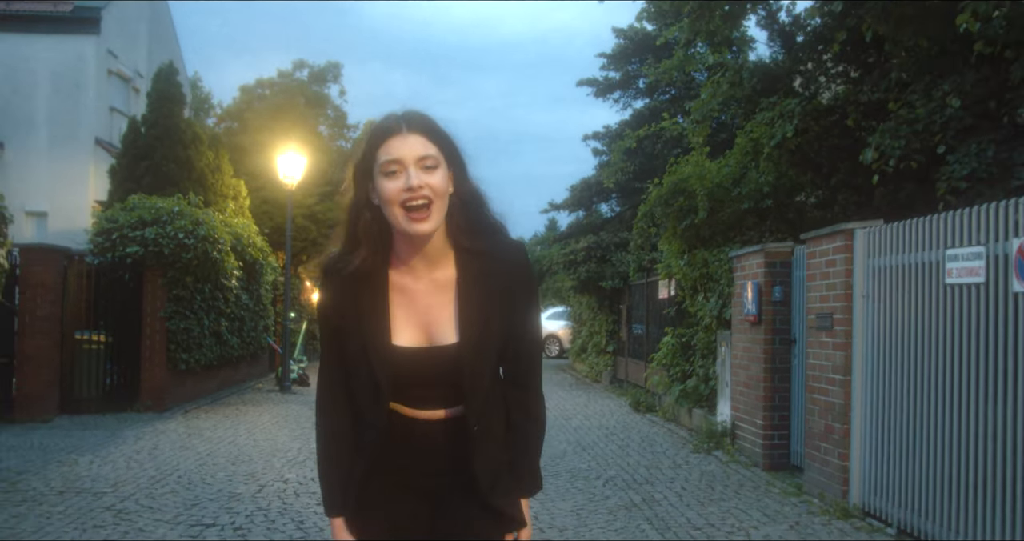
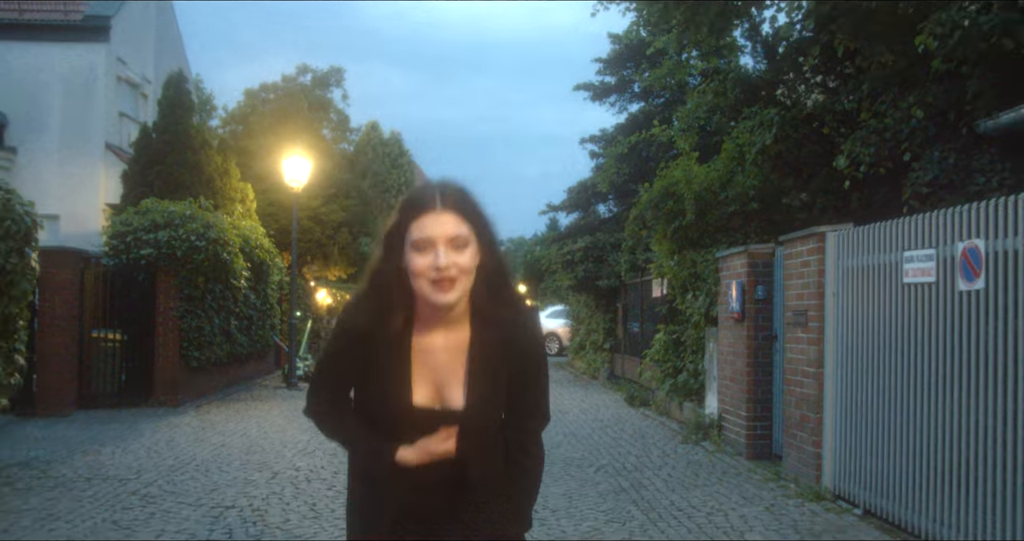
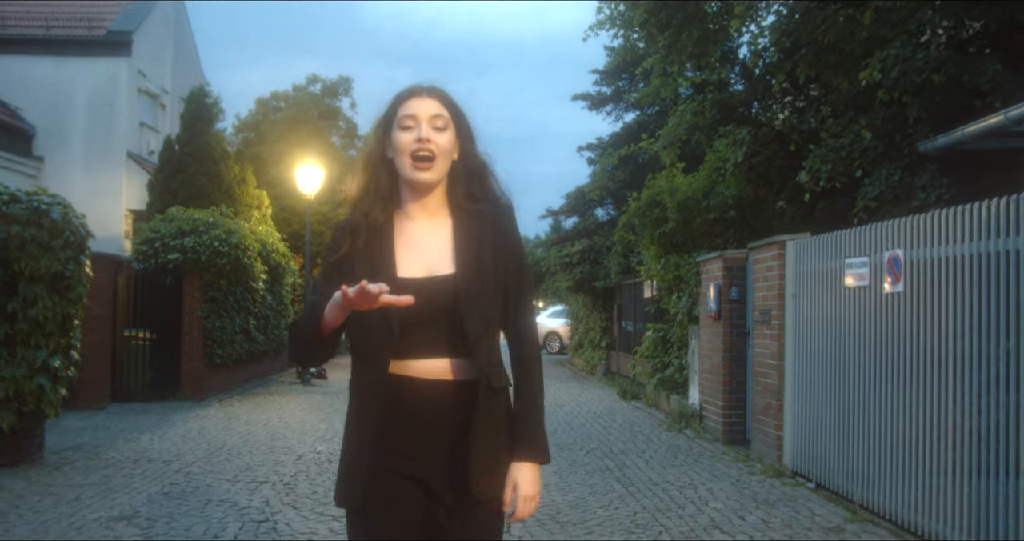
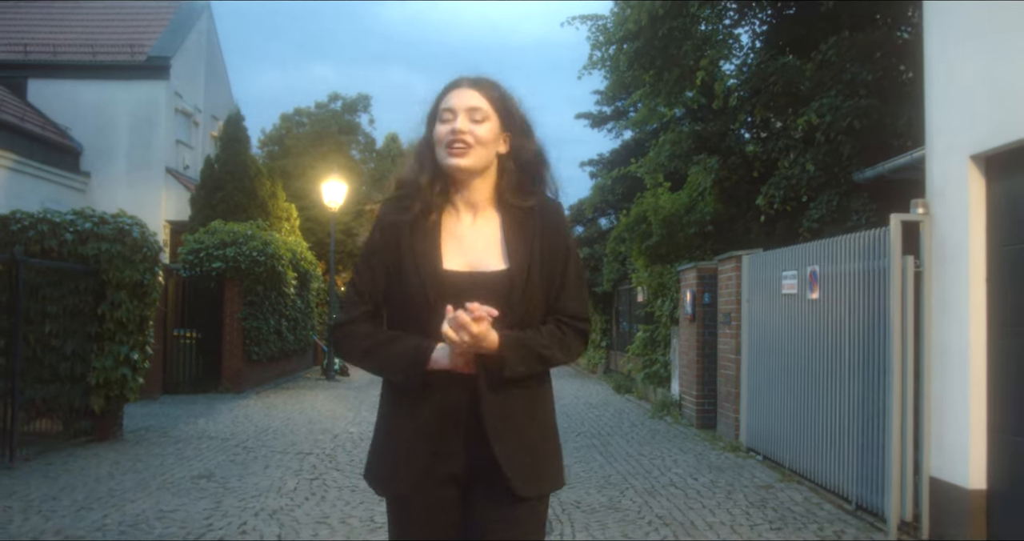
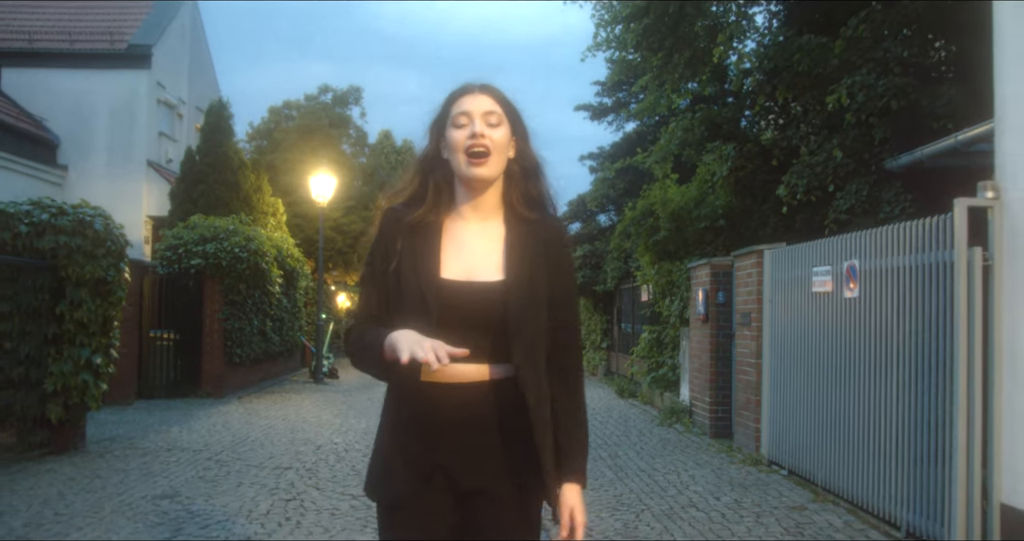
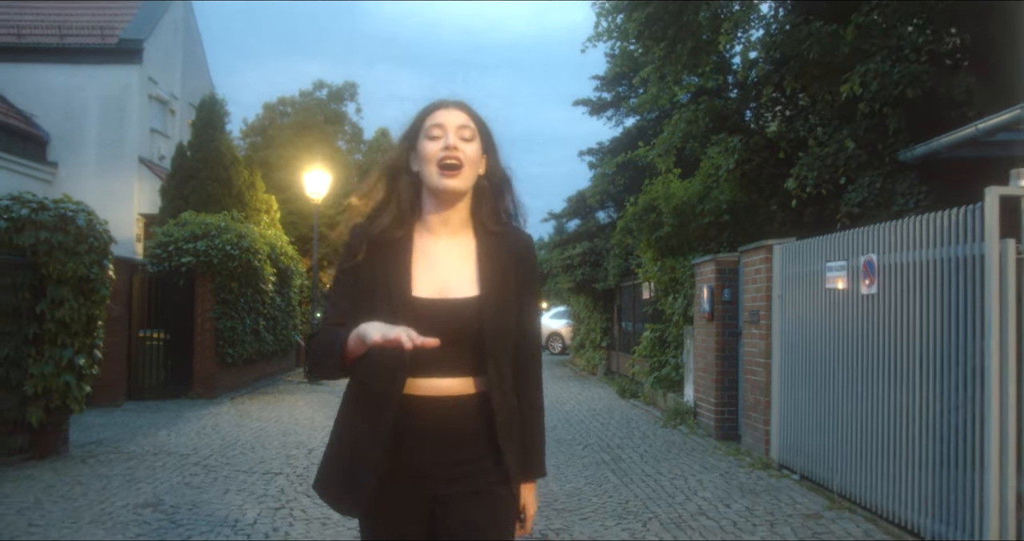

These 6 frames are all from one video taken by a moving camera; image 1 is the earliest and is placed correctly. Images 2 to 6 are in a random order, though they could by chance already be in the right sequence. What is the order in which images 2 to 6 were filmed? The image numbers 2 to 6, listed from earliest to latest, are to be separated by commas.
2, 3, 6, 5, 4
